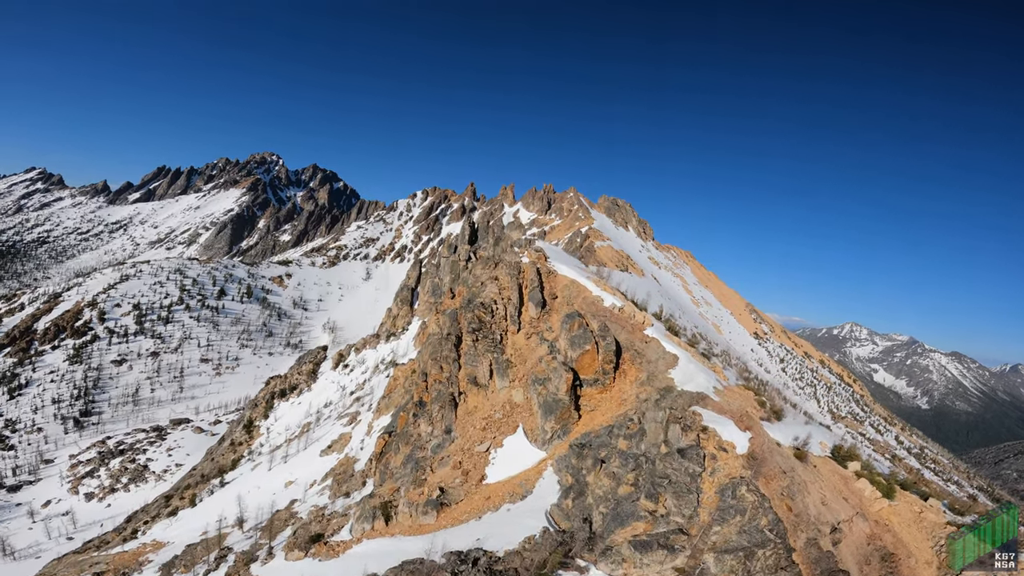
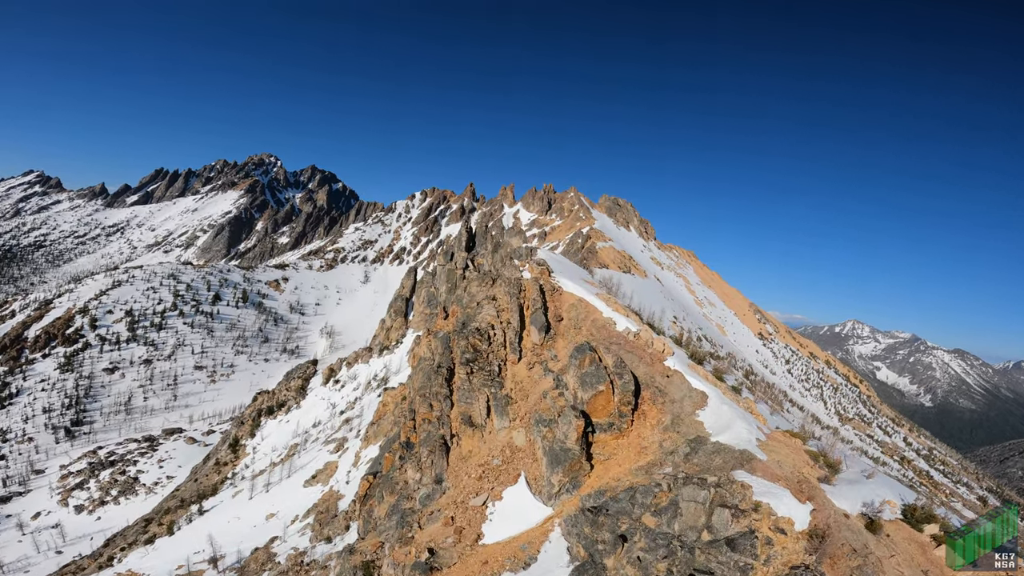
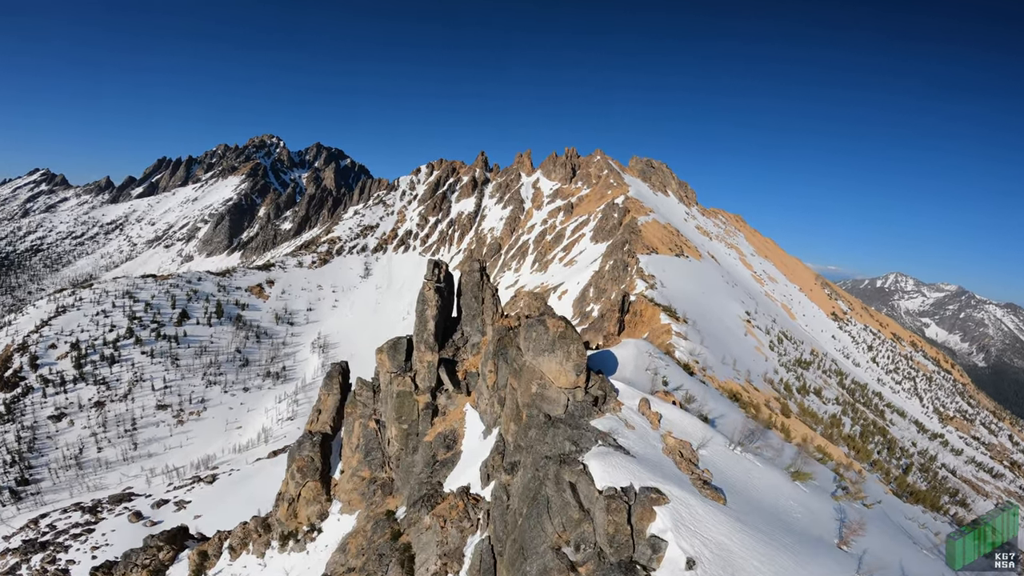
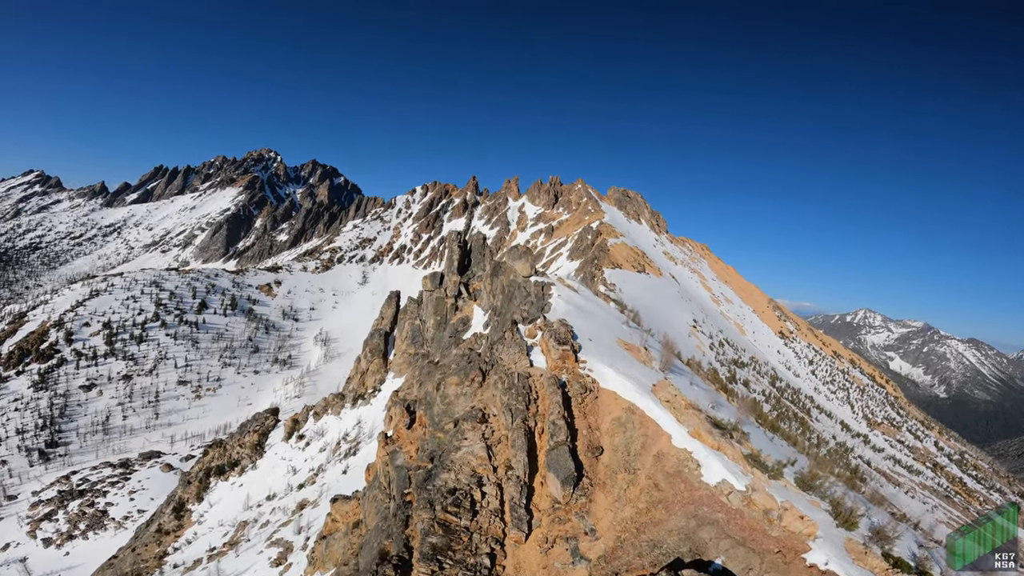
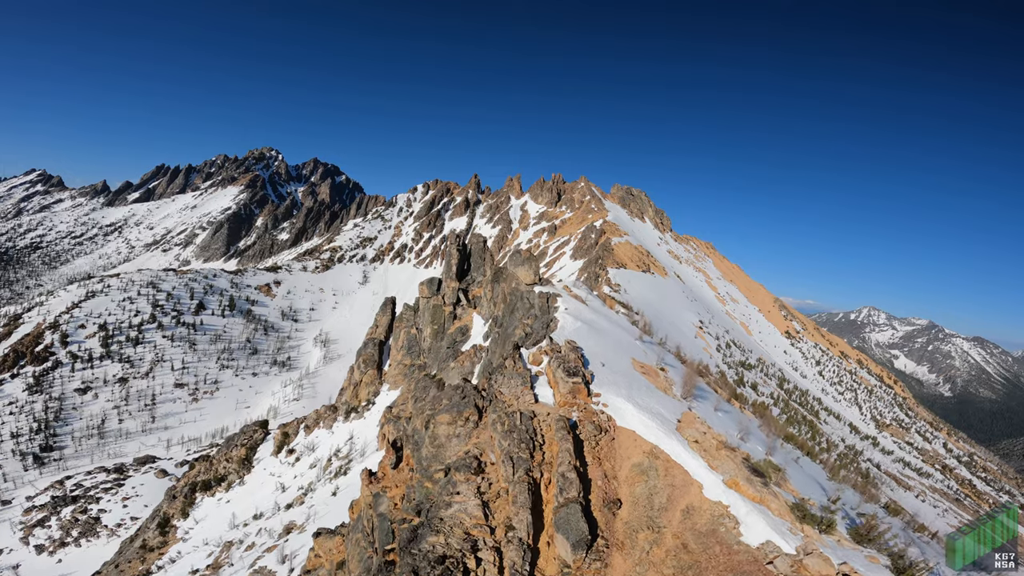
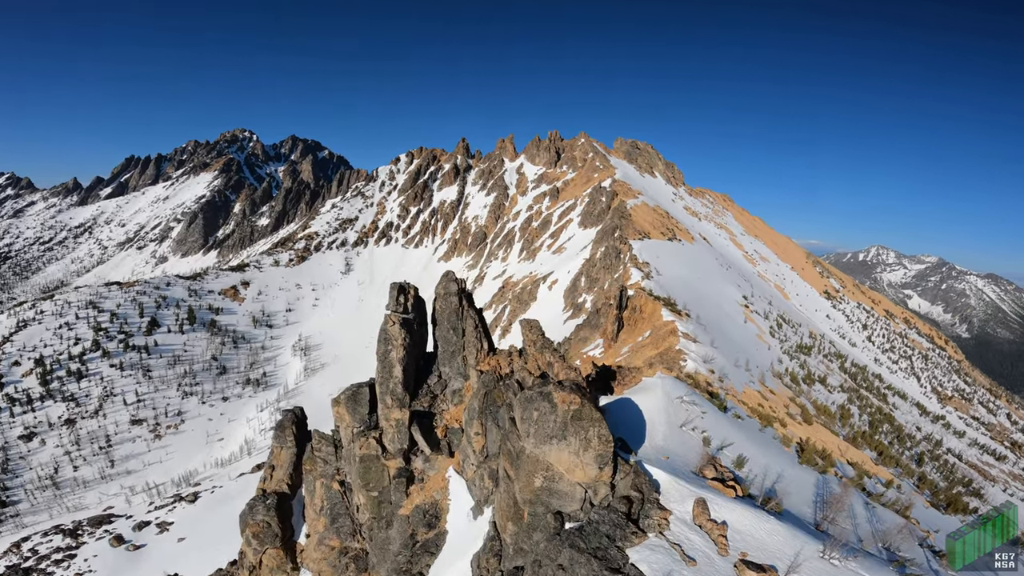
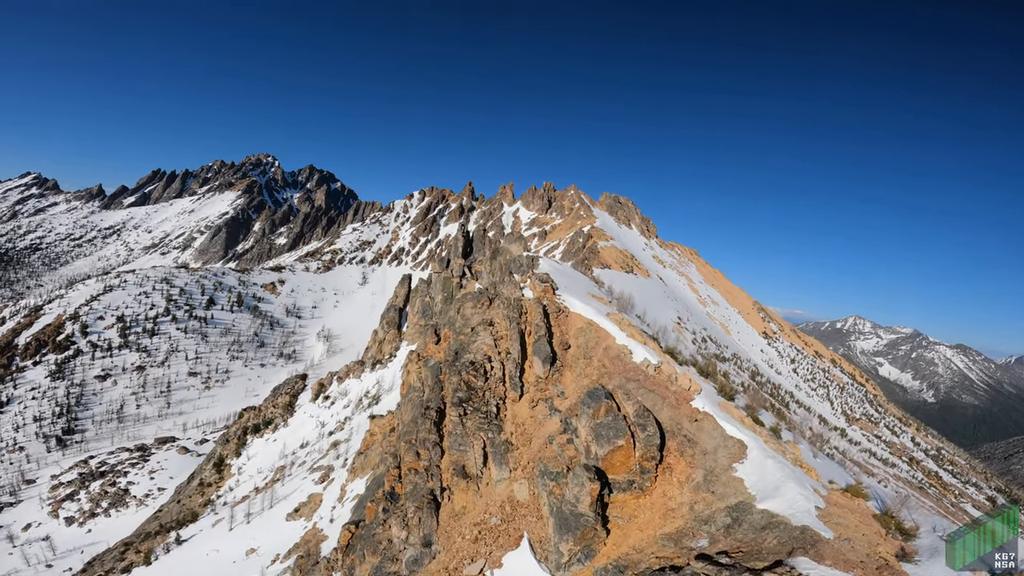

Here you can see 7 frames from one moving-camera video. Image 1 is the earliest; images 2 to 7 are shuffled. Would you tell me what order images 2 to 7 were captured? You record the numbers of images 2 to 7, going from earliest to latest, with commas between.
2, 7, 4, 5, 3, 6
